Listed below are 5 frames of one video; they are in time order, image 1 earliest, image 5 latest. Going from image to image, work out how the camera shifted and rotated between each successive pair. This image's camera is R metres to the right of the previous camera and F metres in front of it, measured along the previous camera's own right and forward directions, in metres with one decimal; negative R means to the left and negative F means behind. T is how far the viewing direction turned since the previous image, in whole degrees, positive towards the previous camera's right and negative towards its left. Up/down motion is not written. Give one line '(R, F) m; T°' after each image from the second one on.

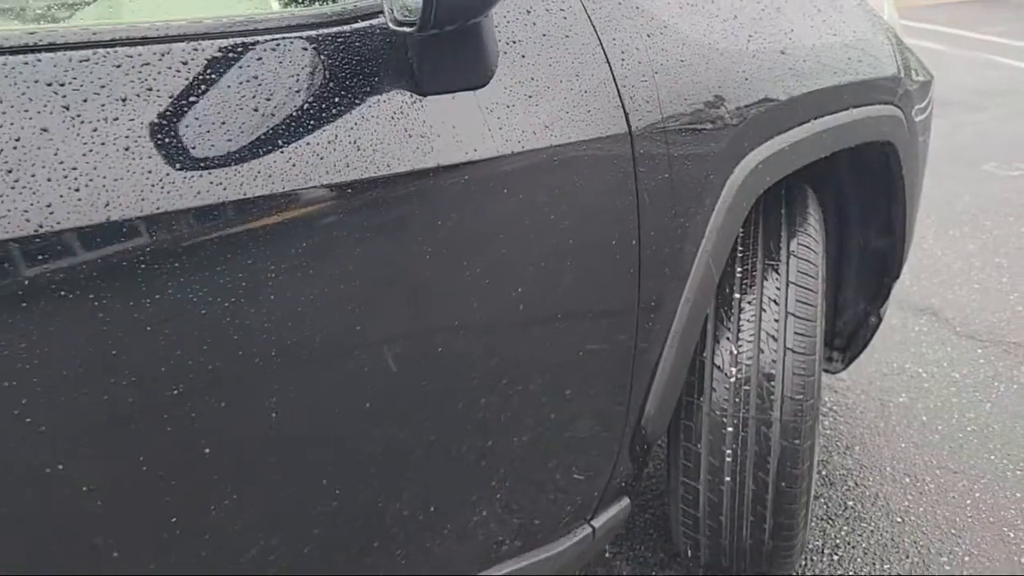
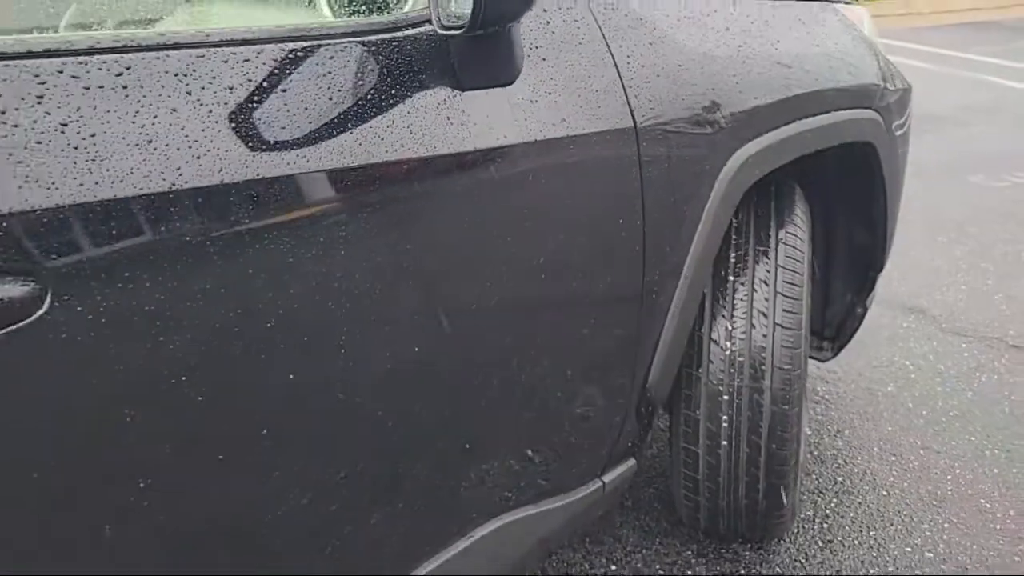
(0.0, -0.2) m; 0°
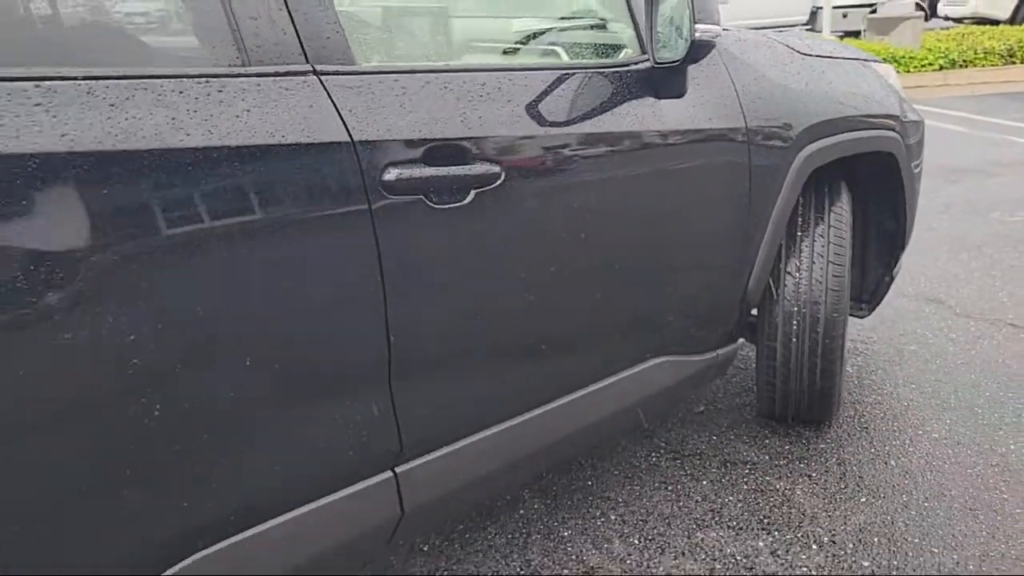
(-0.3, -0.9) m; -3°
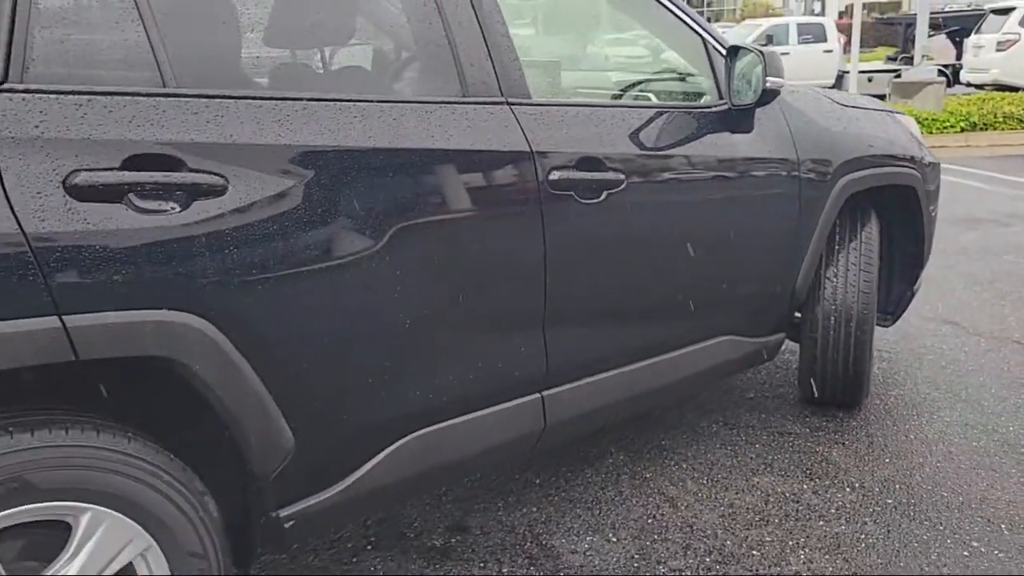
(-0.3, -0.6) m; -1°
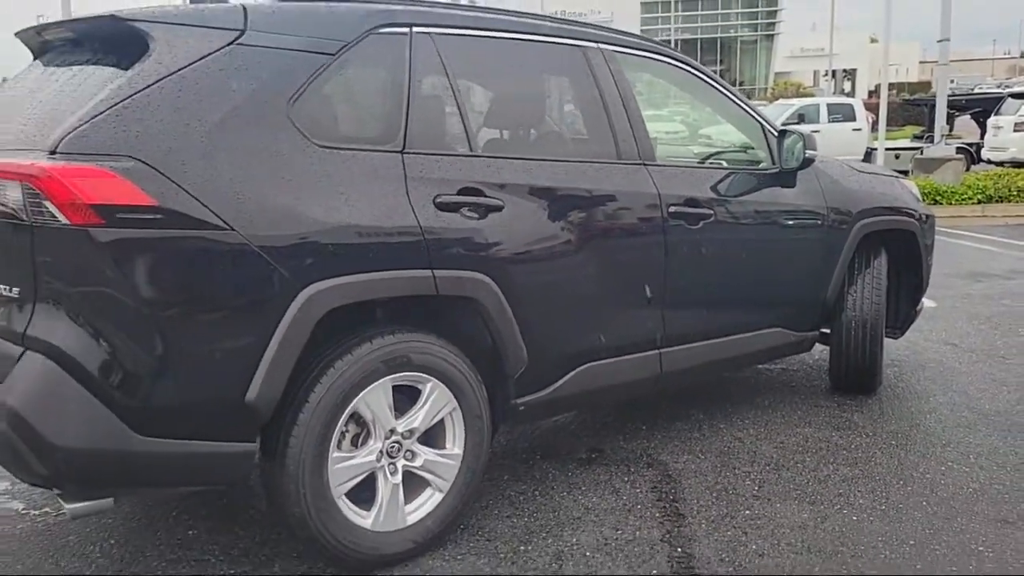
(-0.4, -1.3) m; -2°
